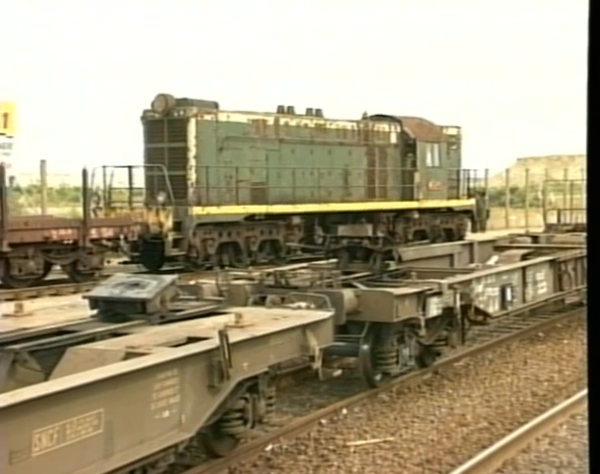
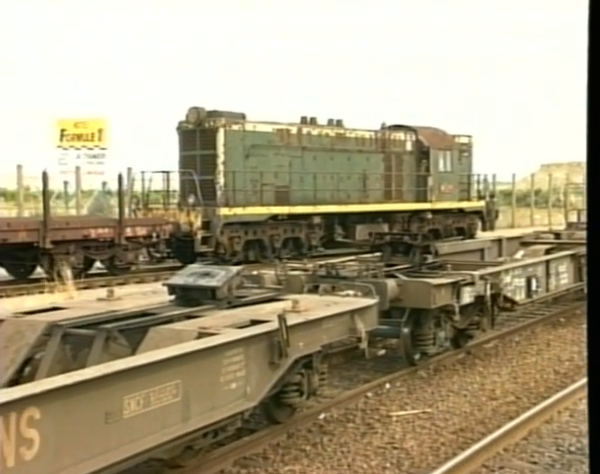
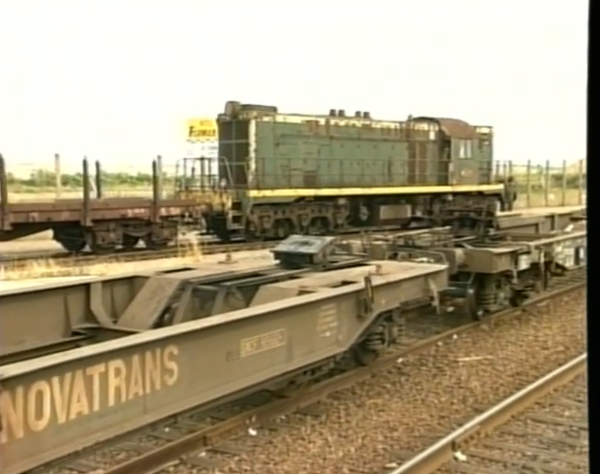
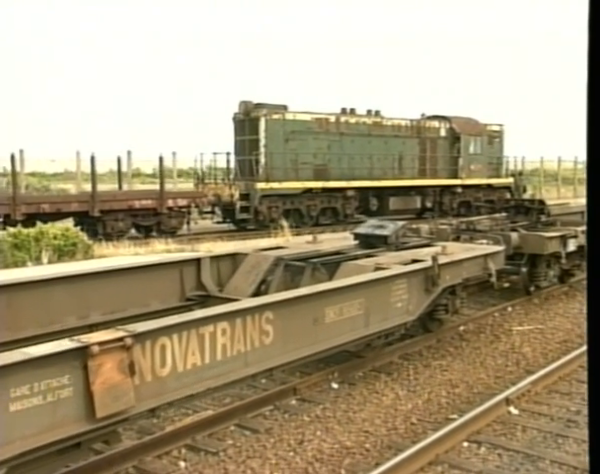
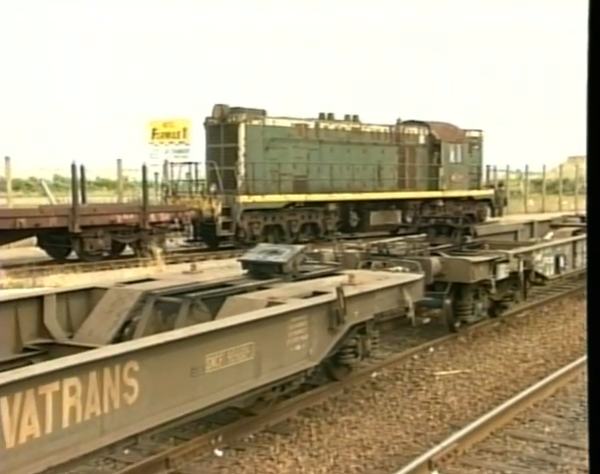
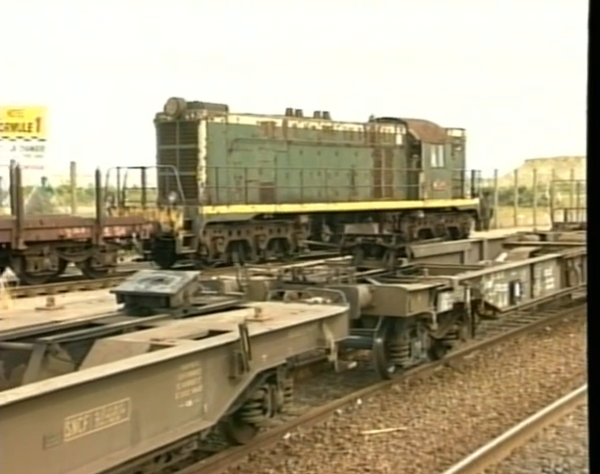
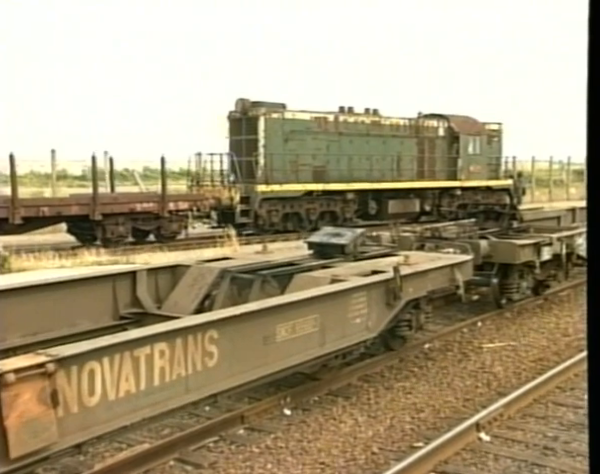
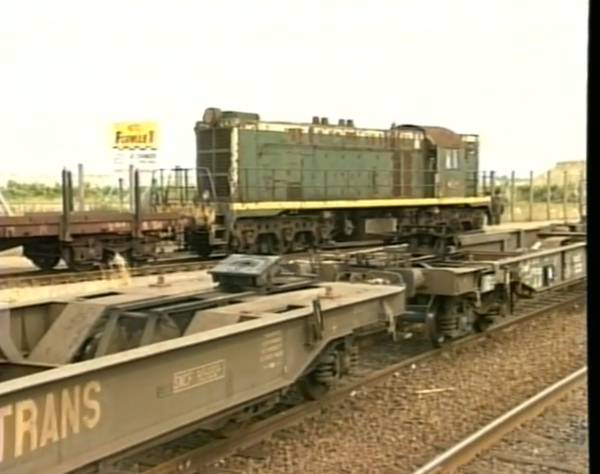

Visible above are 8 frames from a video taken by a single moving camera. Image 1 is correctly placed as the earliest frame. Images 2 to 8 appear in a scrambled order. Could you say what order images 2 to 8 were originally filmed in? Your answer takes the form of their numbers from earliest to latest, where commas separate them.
6, 2, 8, 5, 3, 7, 4
